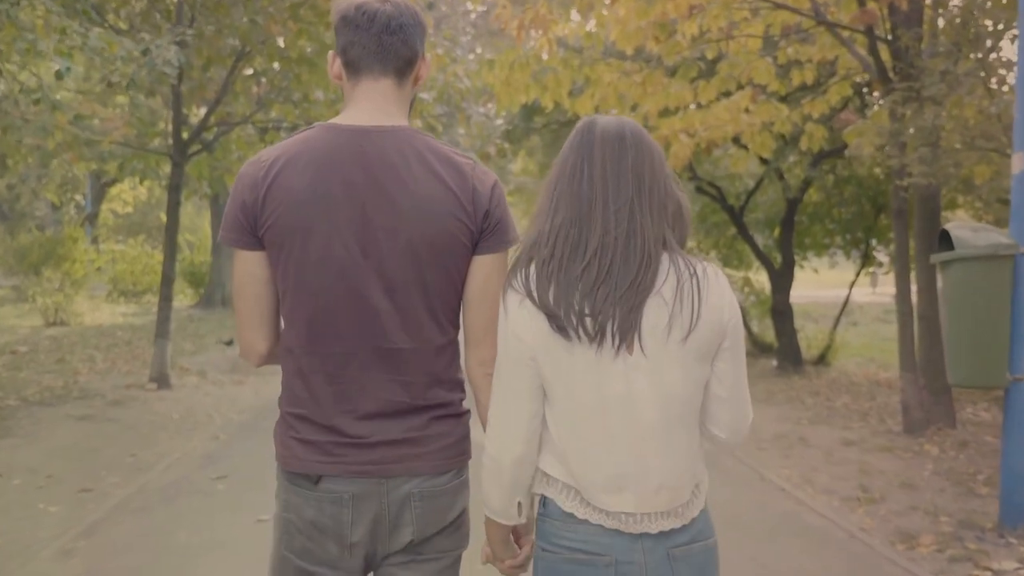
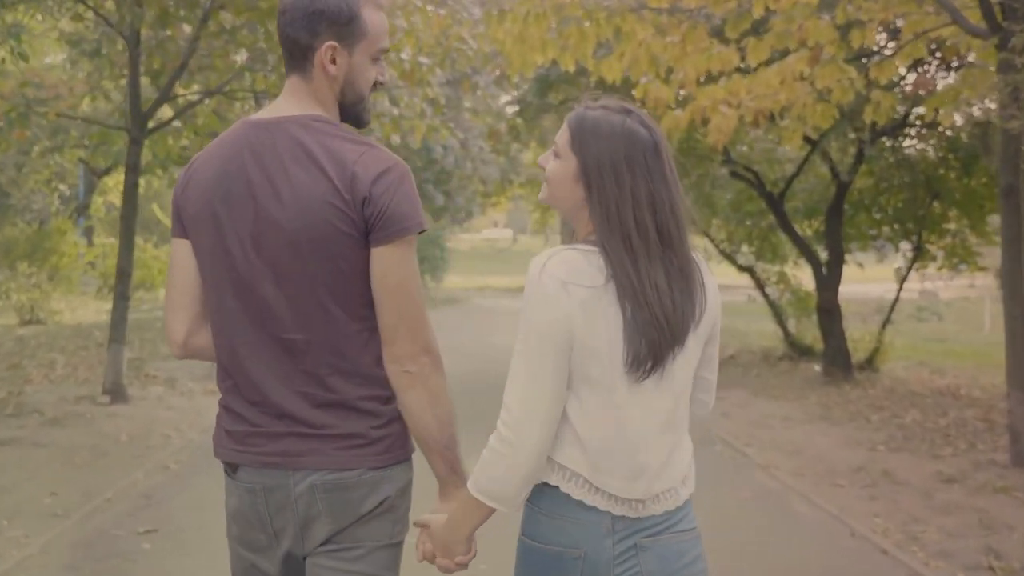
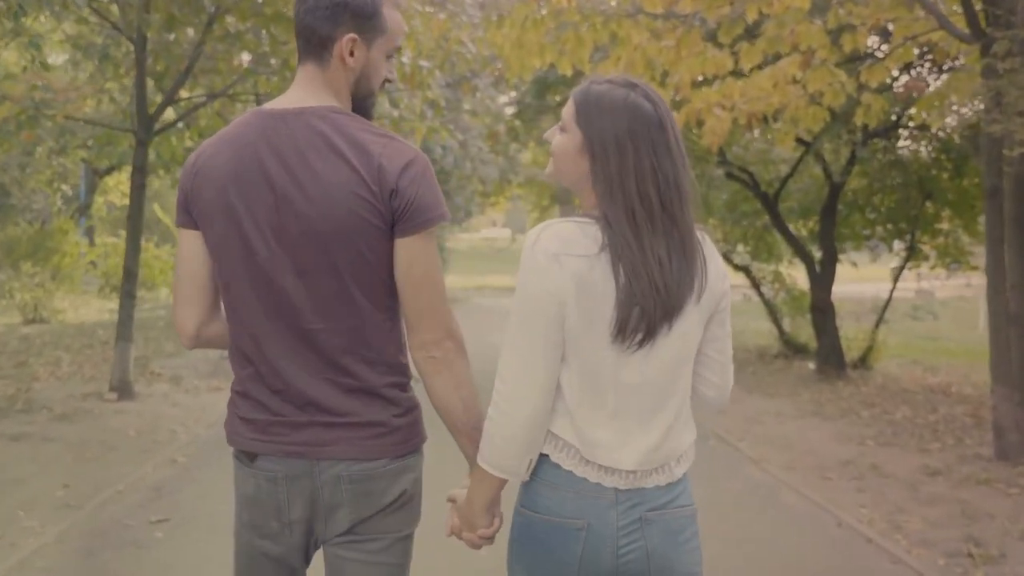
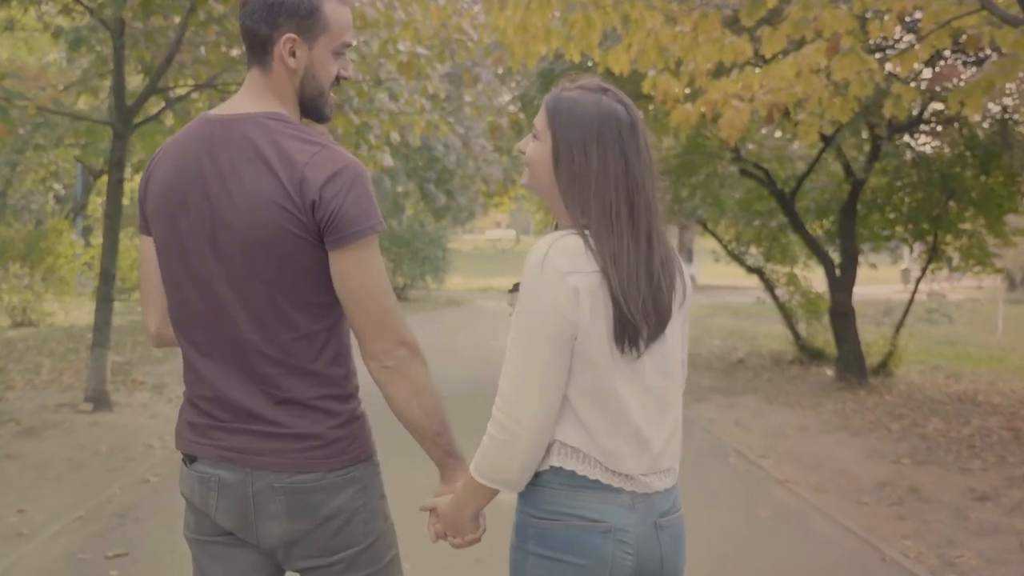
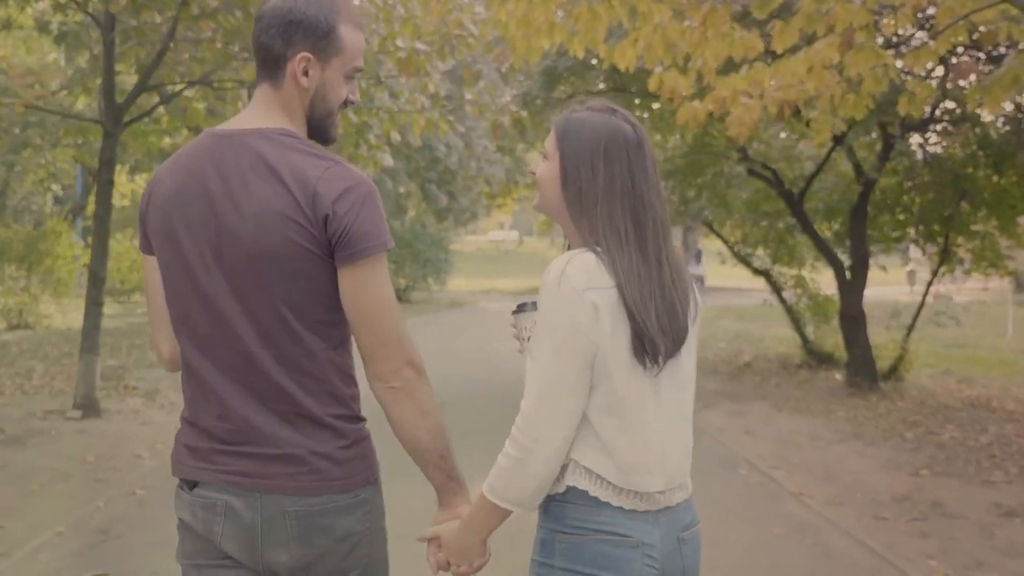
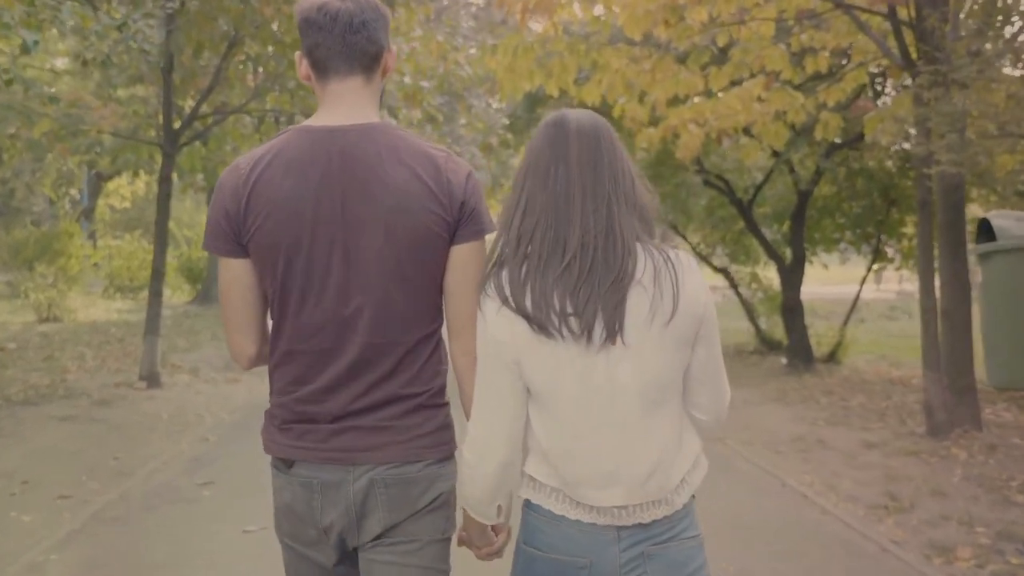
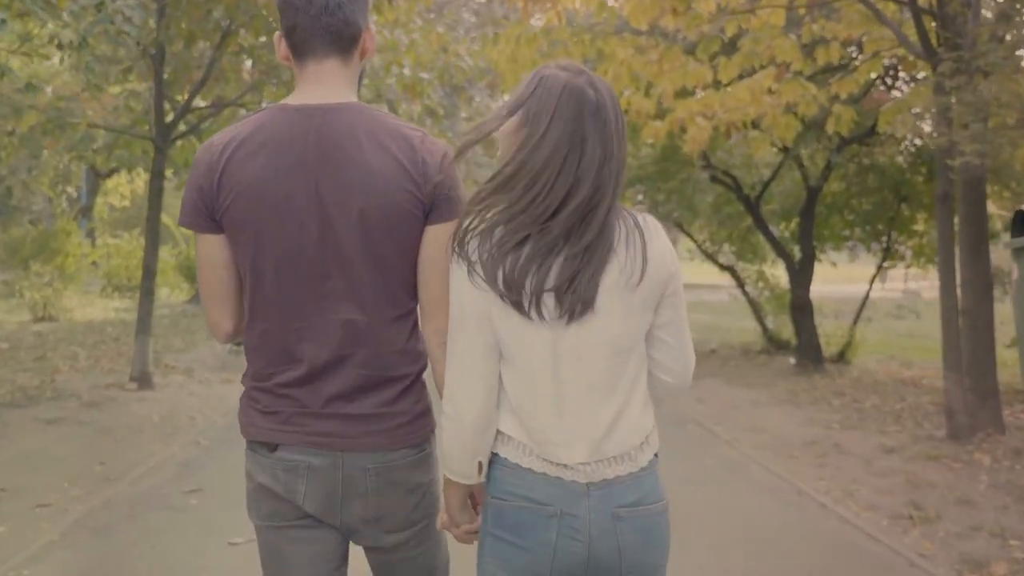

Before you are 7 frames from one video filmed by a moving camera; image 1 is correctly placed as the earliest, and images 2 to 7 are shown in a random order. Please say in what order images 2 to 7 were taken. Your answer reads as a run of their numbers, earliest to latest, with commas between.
6, 7, 3, 2, 4, 5
